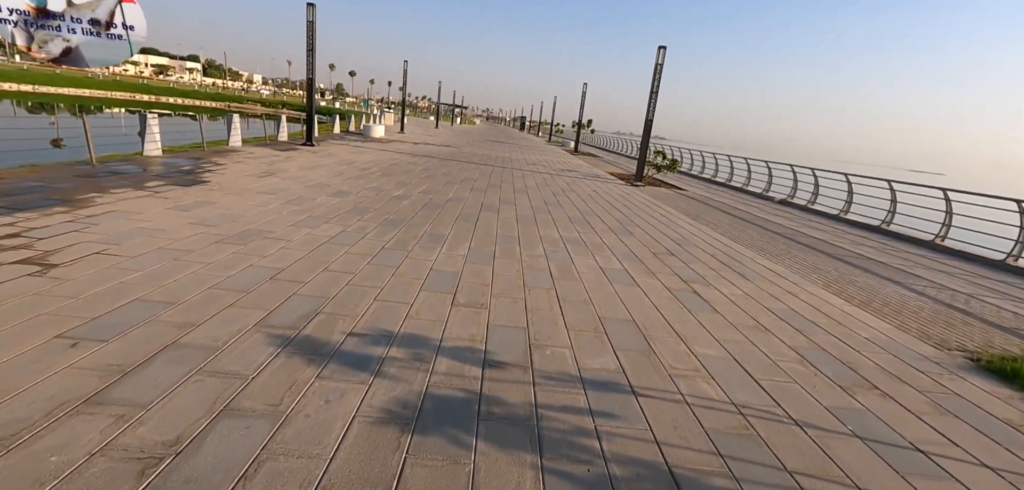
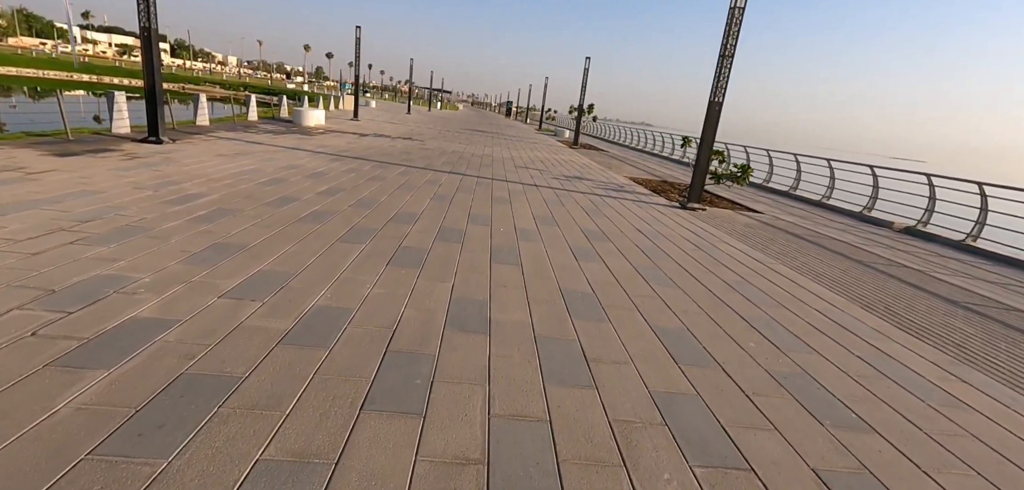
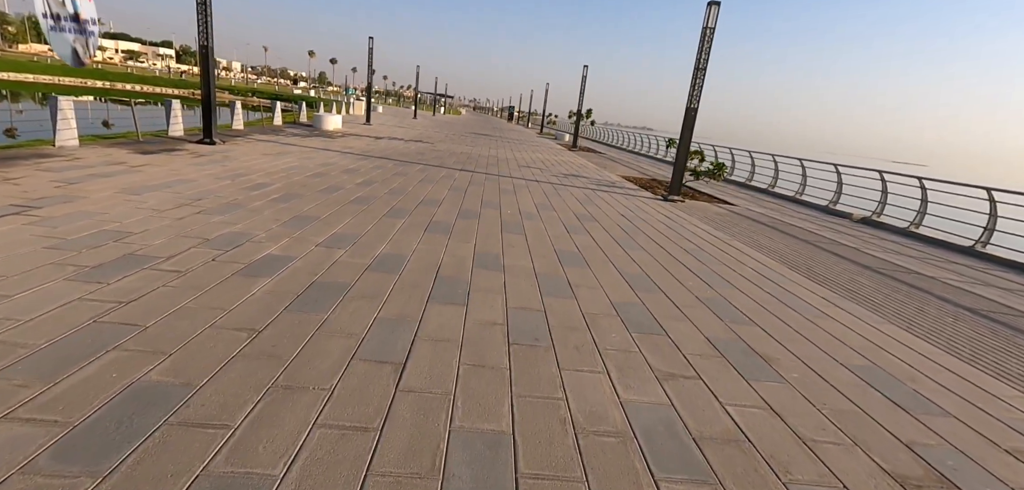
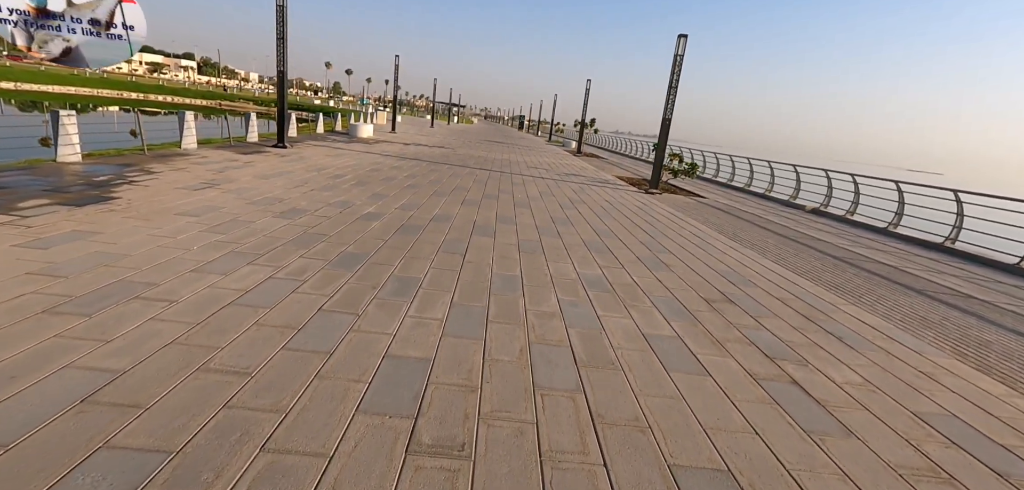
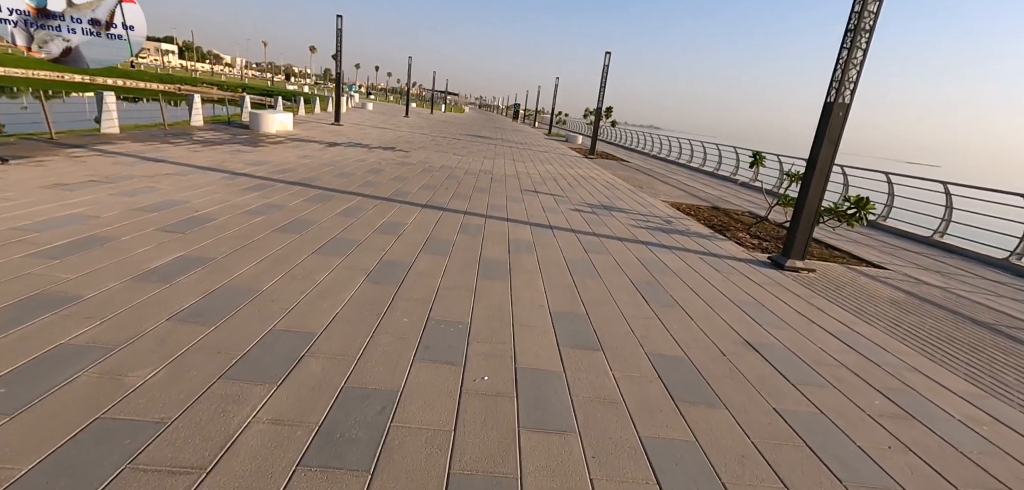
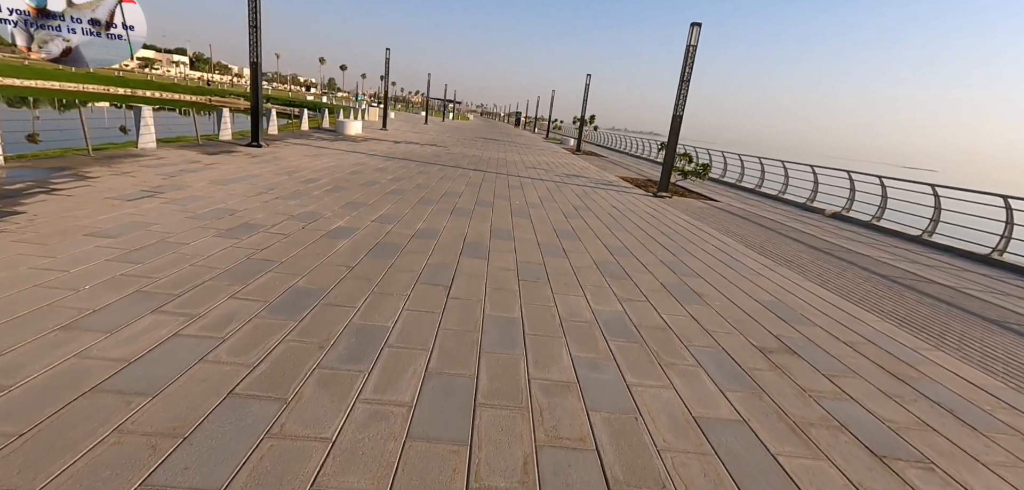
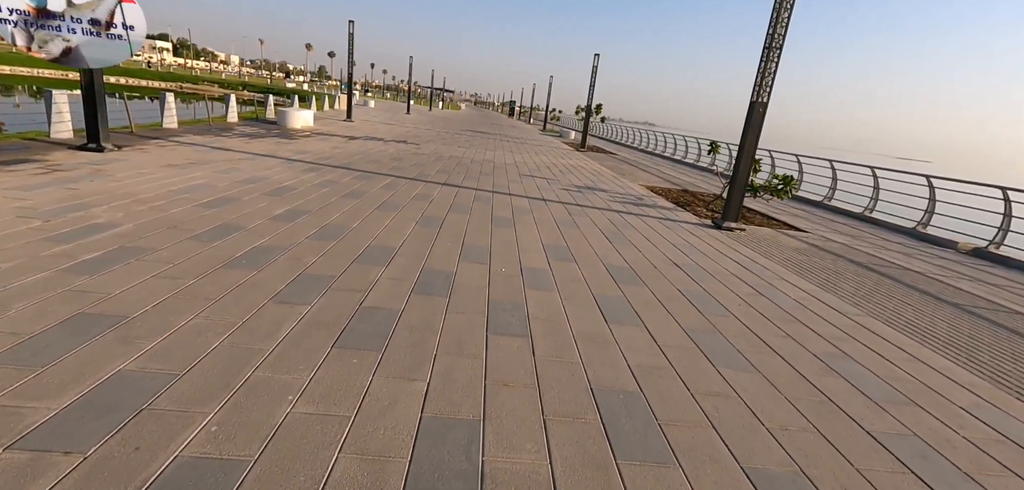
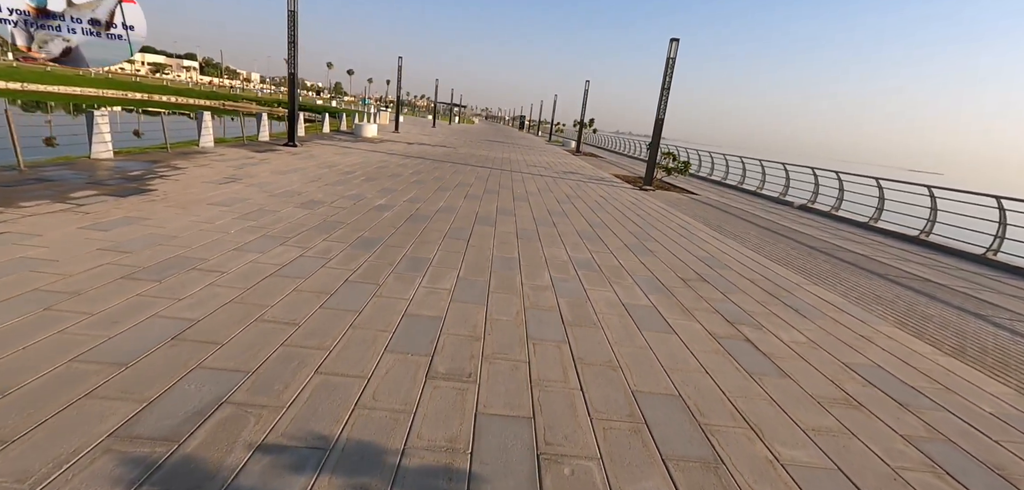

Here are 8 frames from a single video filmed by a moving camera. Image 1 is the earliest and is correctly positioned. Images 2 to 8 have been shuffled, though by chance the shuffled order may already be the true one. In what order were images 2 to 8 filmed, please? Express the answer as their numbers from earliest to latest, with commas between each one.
8, 4, 6, 3, 2, 7, 5
